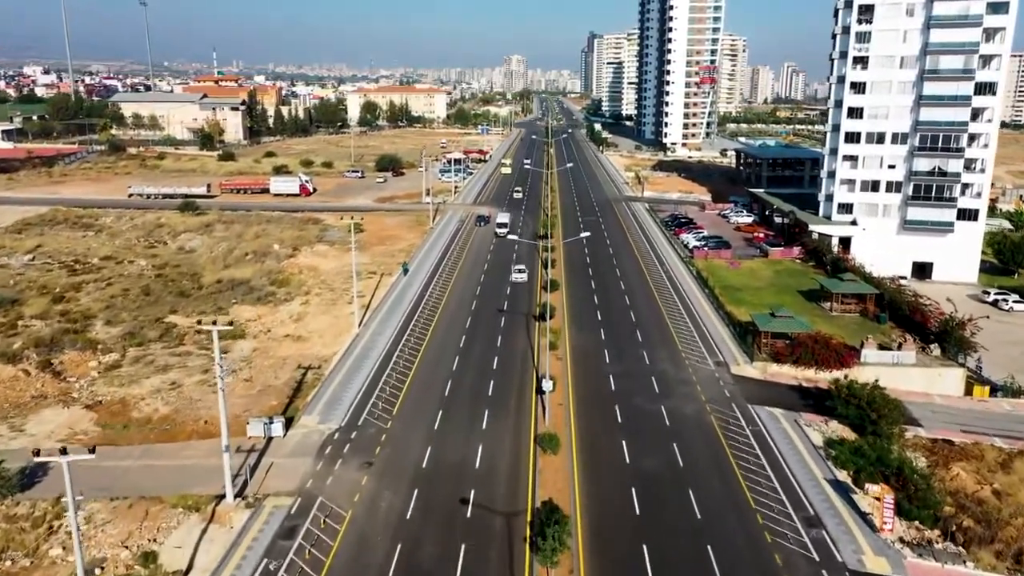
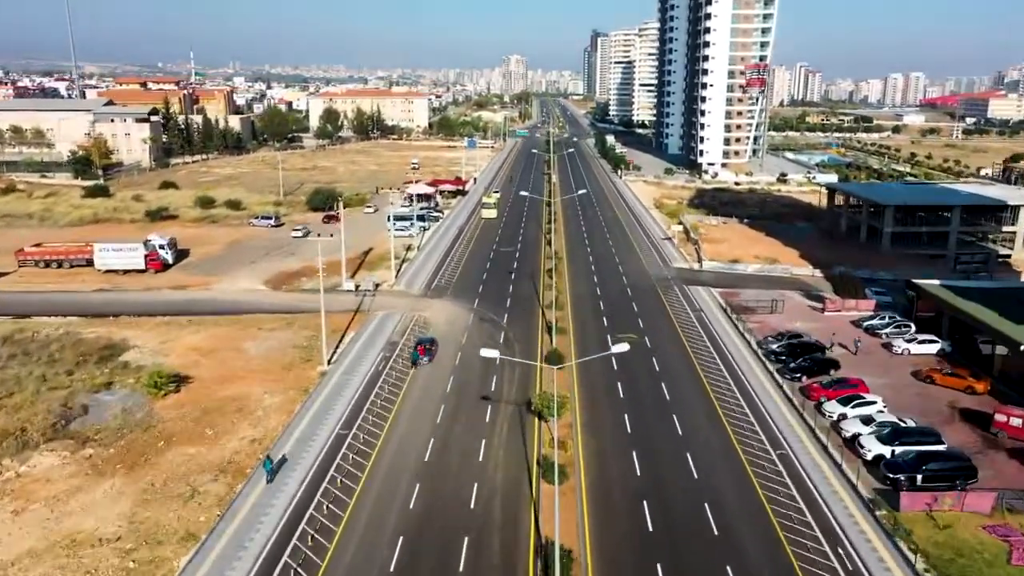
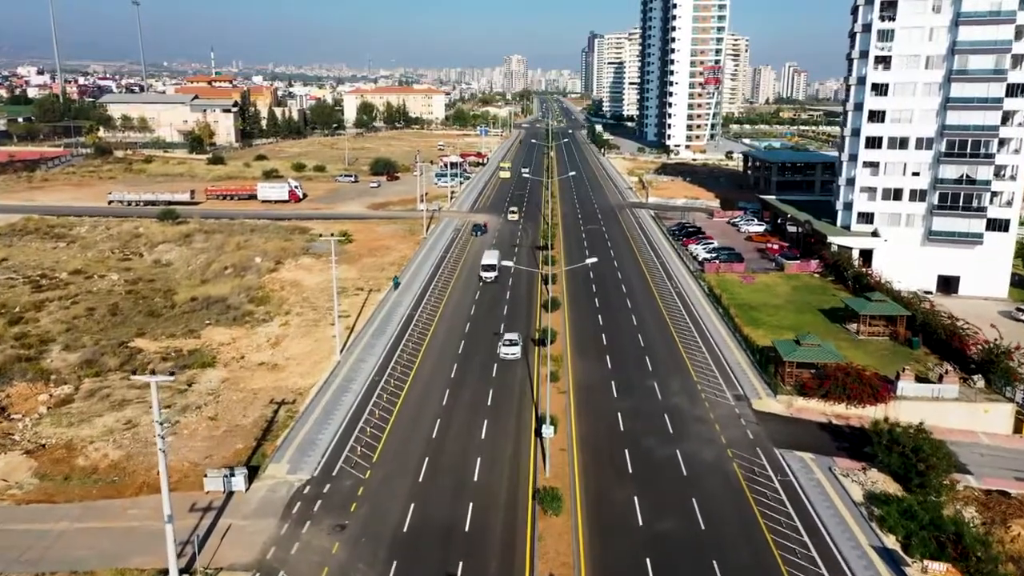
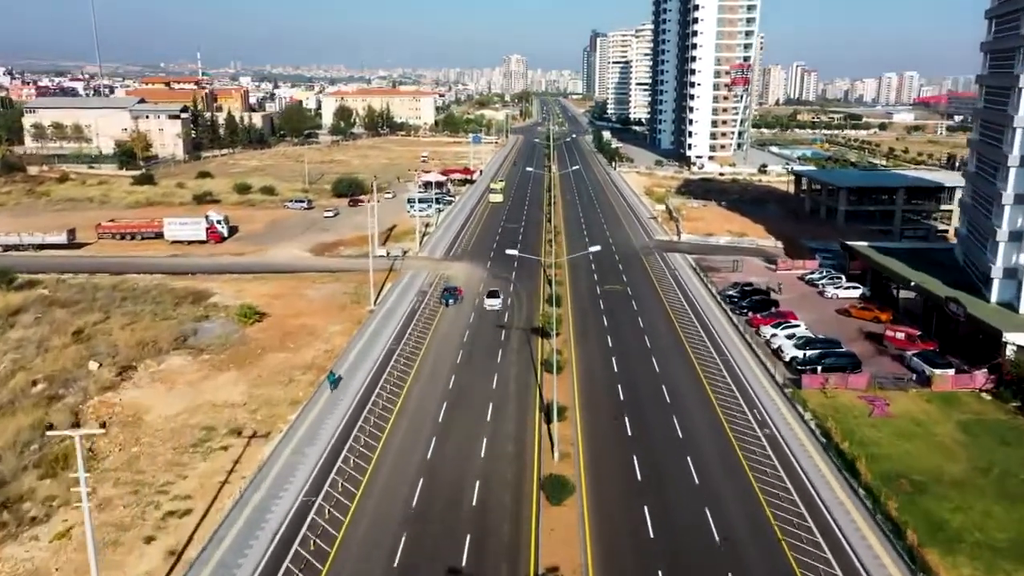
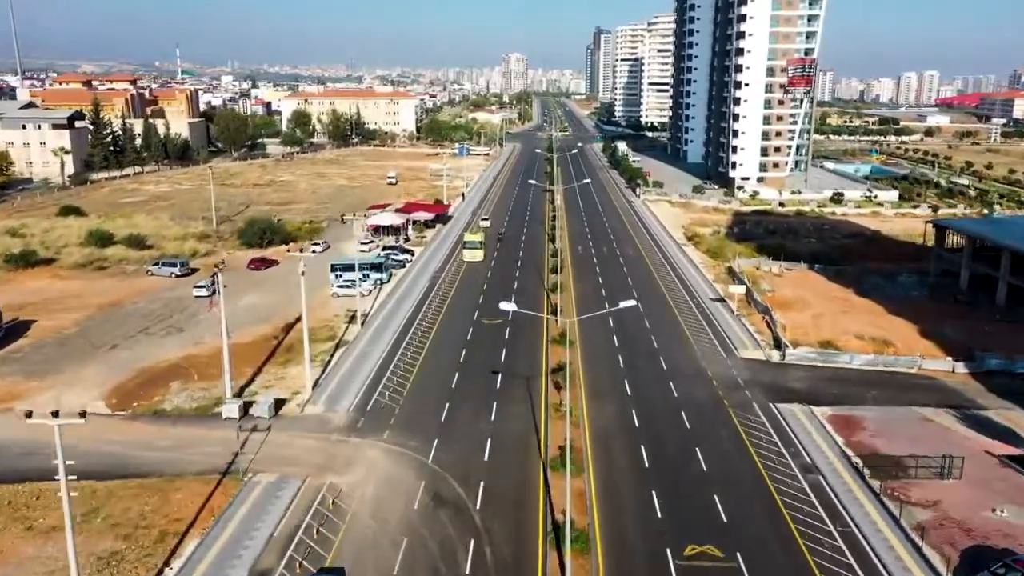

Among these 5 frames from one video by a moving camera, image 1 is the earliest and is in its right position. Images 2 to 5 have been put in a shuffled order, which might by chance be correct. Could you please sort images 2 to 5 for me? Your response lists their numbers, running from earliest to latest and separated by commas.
3, 4, 2, 5
